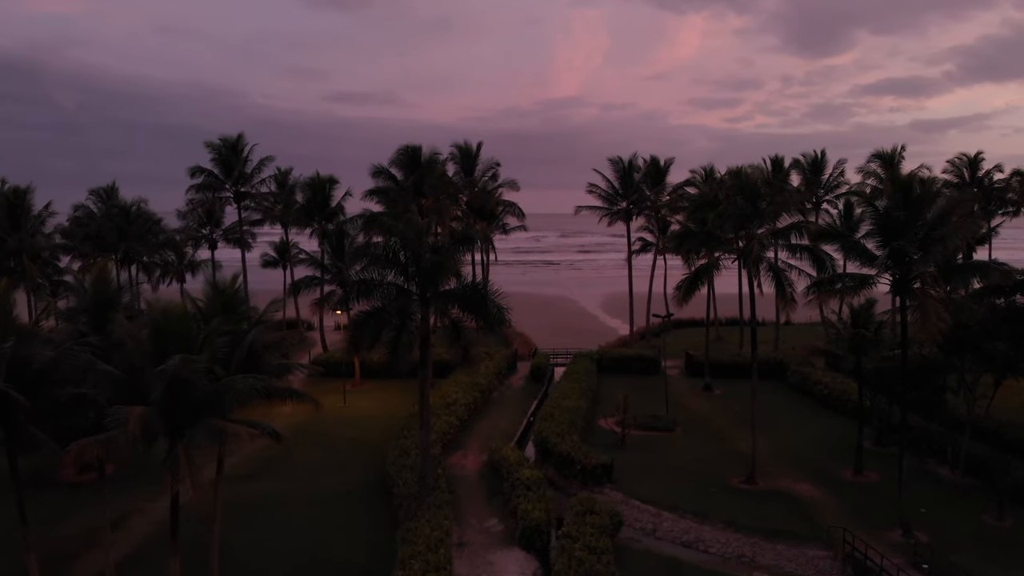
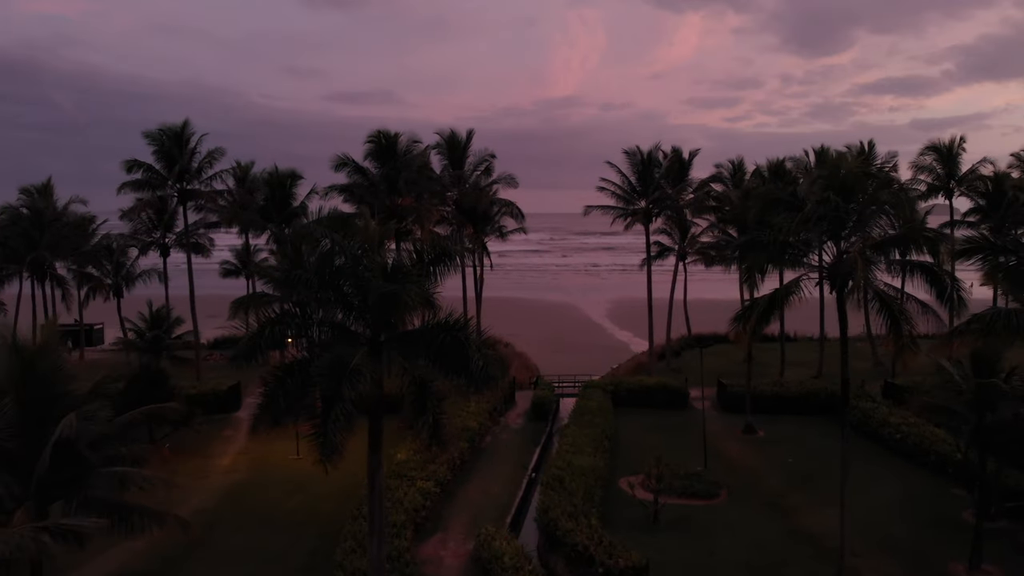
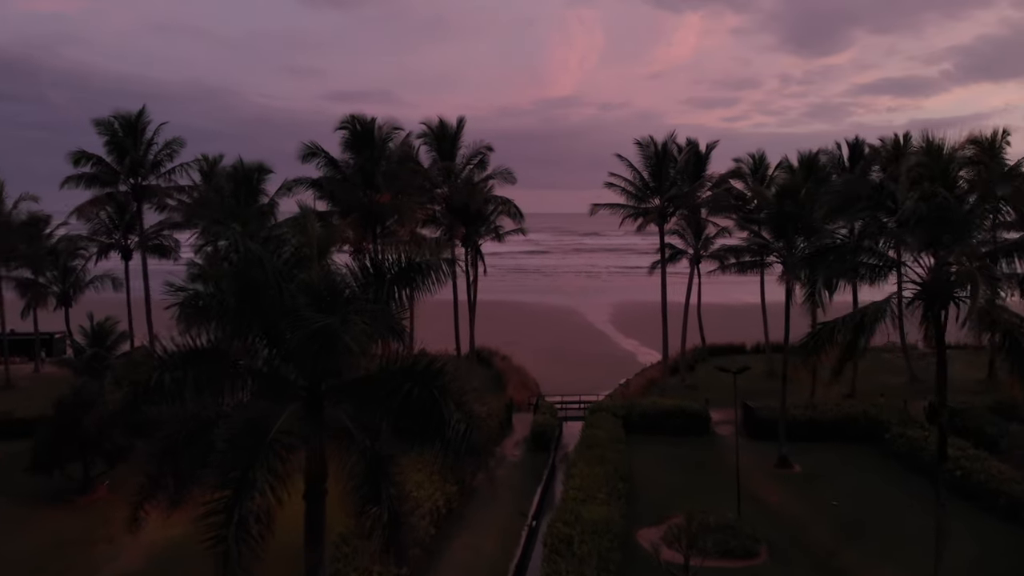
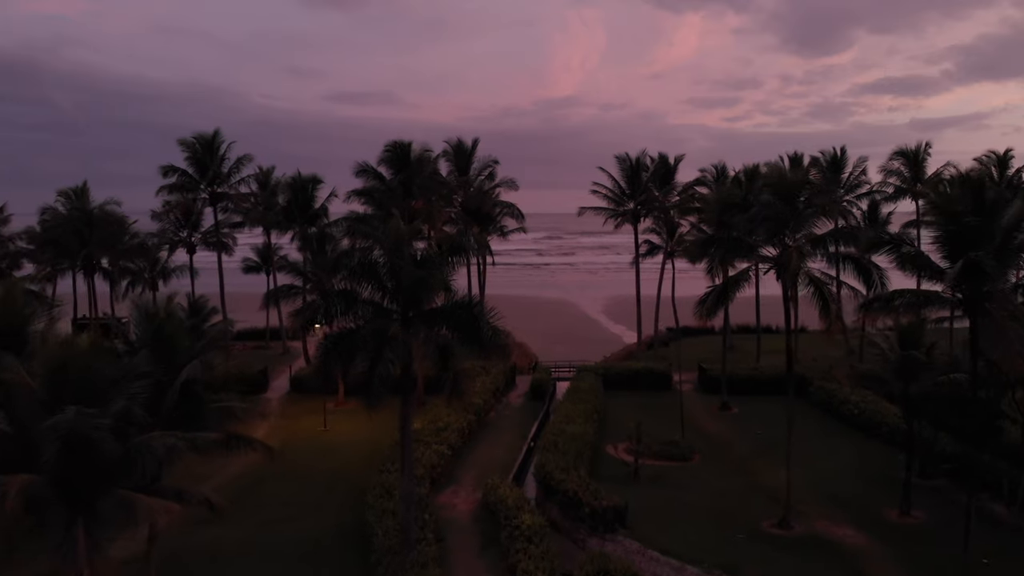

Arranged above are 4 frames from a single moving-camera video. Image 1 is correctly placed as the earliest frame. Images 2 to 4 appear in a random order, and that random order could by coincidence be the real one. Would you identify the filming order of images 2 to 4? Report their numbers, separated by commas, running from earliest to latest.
4, 2, 3
